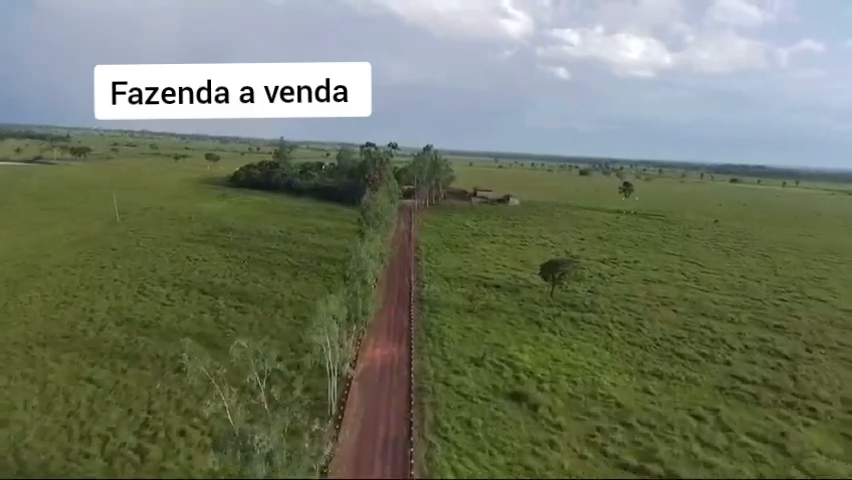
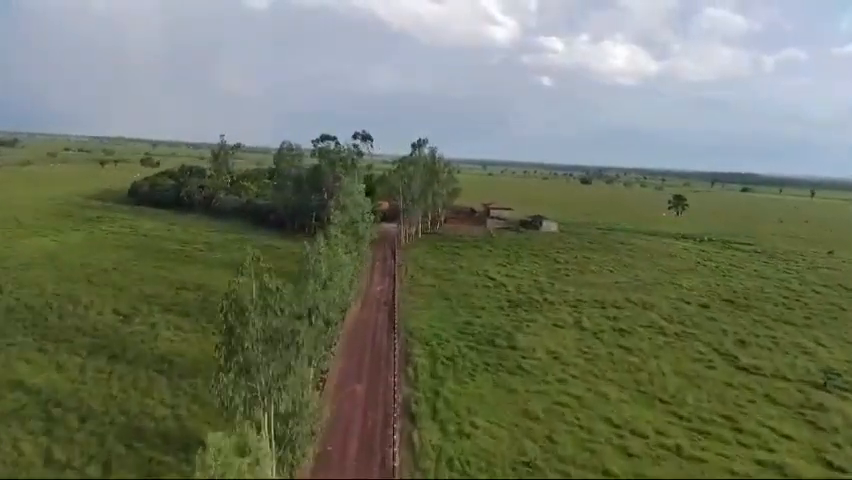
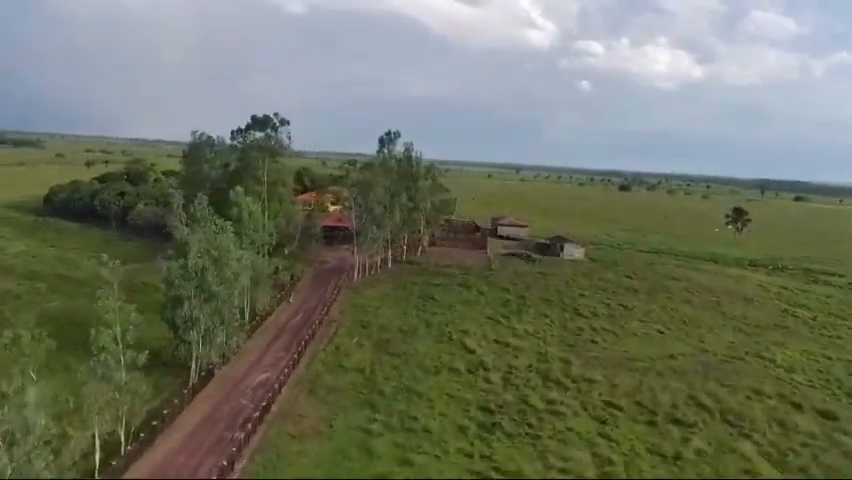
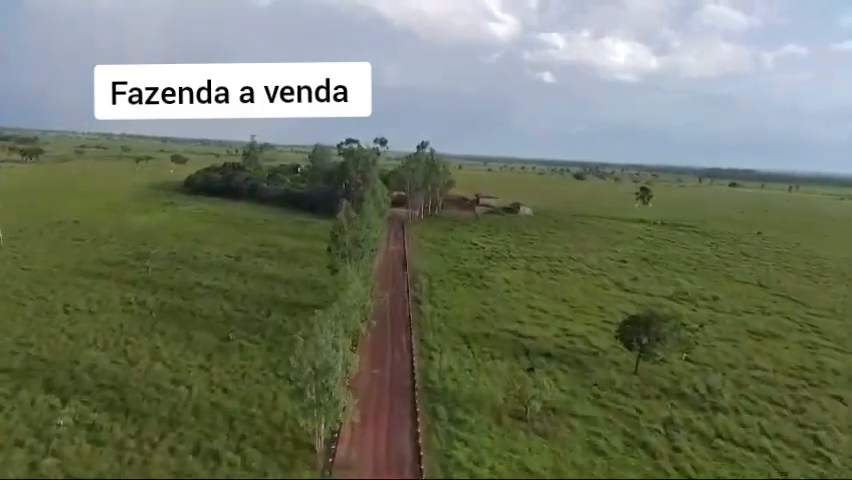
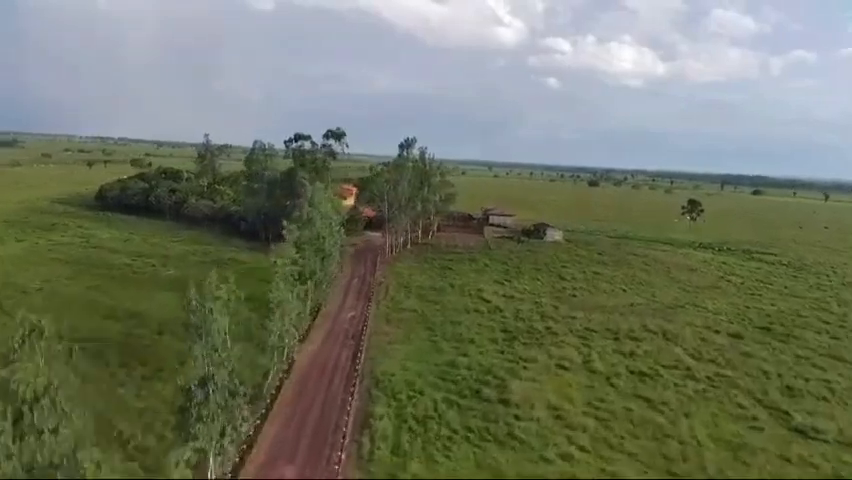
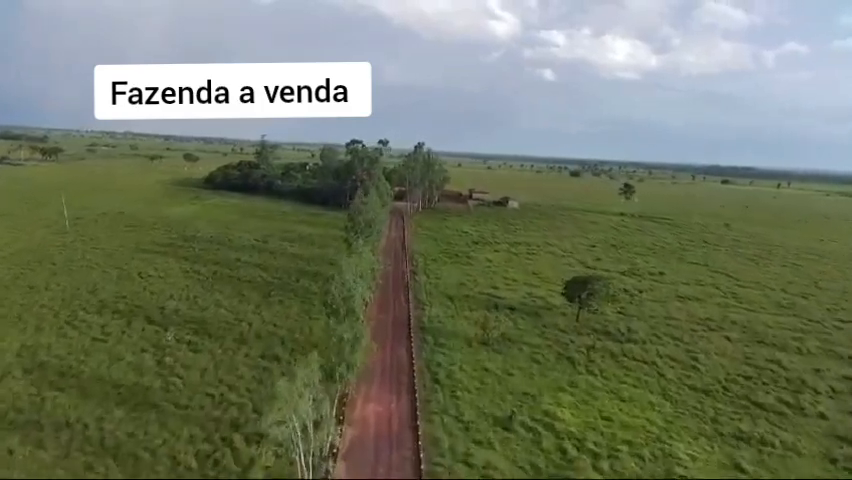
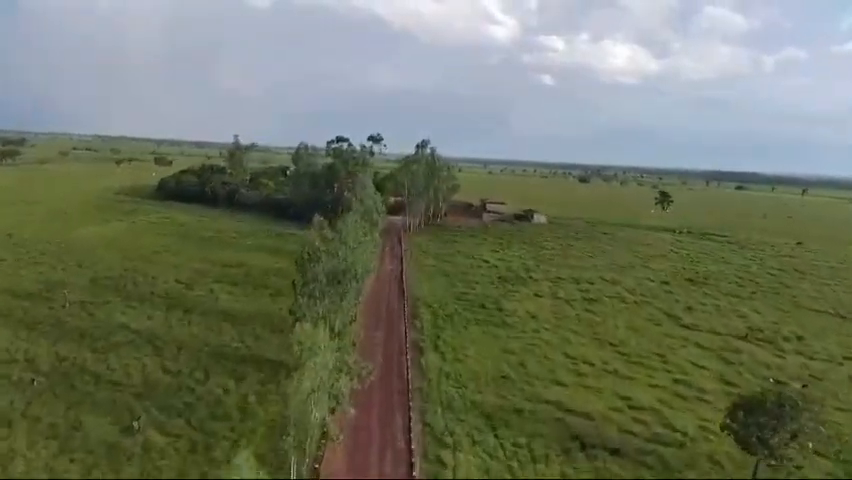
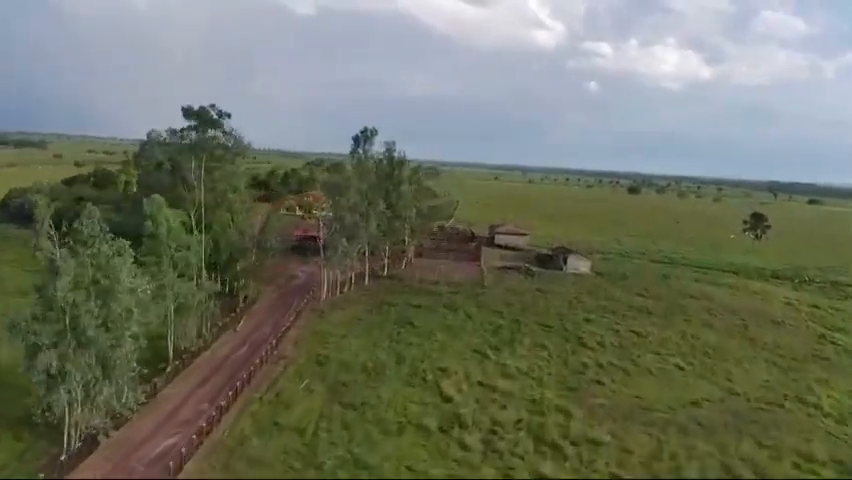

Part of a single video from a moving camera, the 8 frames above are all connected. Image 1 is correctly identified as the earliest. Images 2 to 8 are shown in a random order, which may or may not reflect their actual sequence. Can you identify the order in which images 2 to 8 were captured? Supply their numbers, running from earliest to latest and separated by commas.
6, 4, 7, 2, 5, 3, 8
